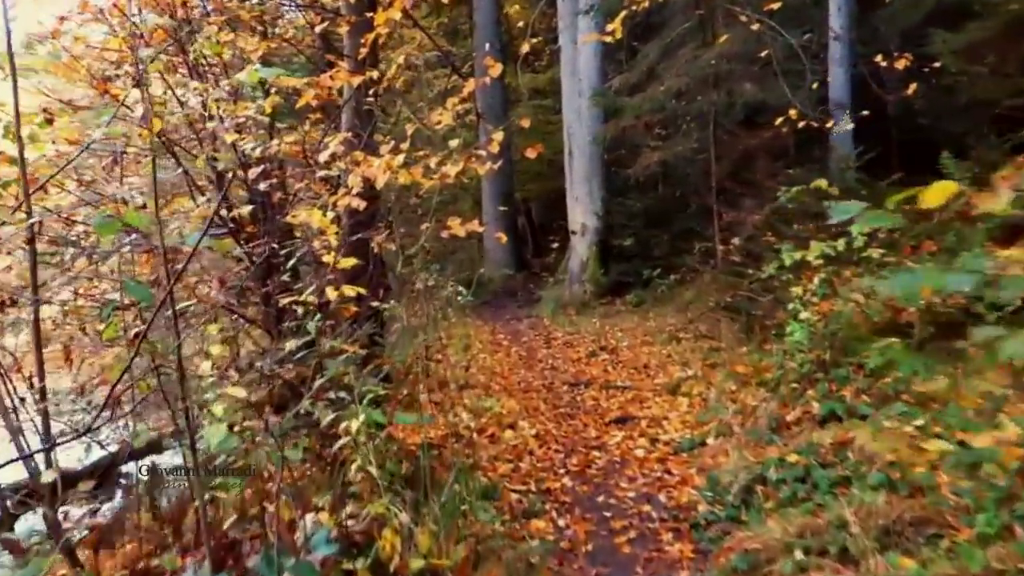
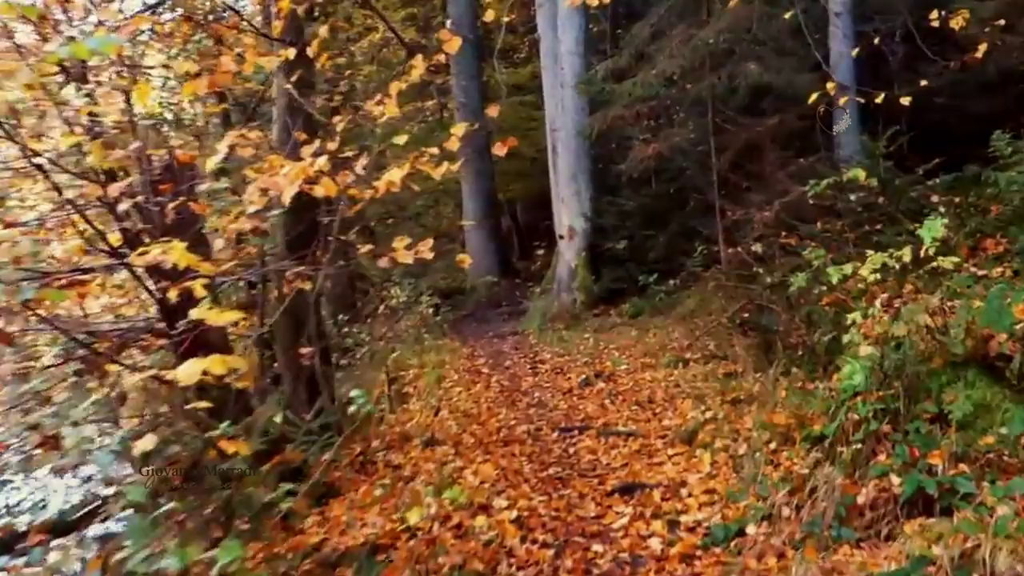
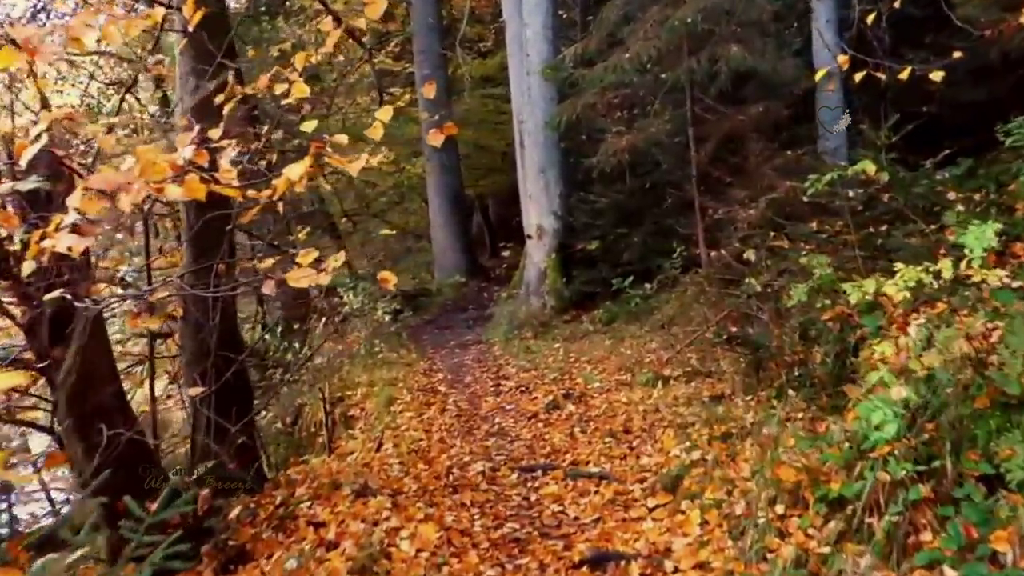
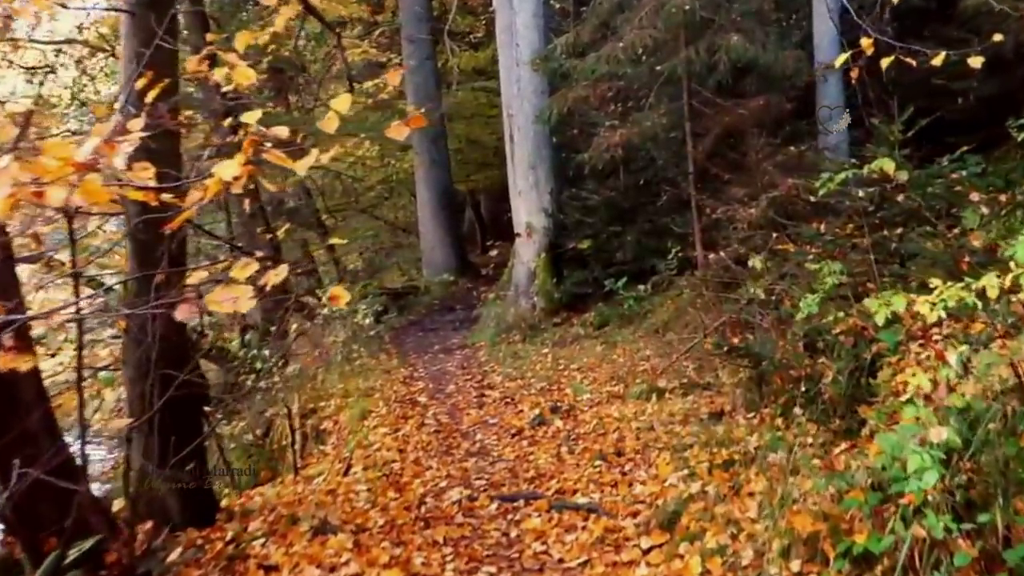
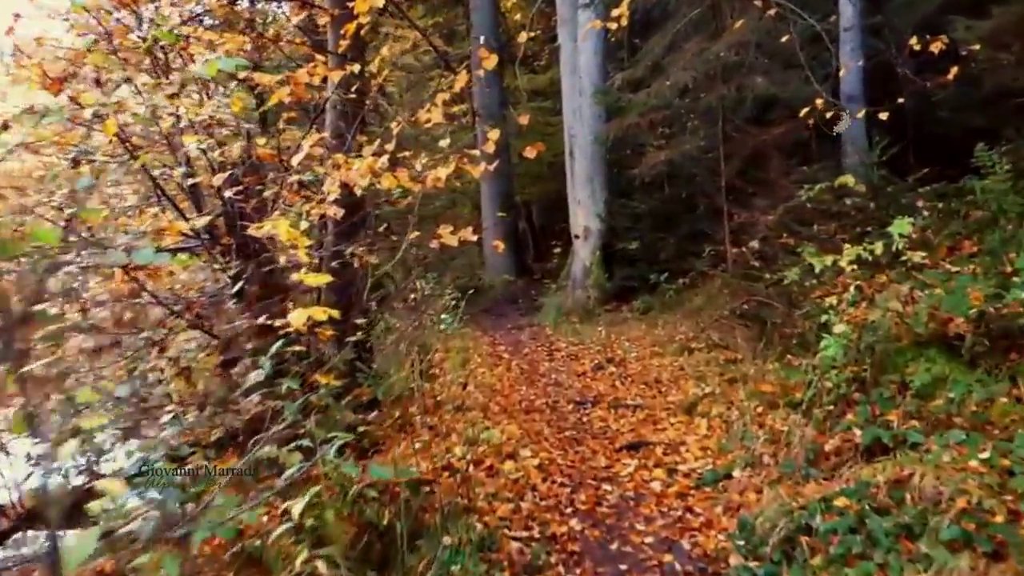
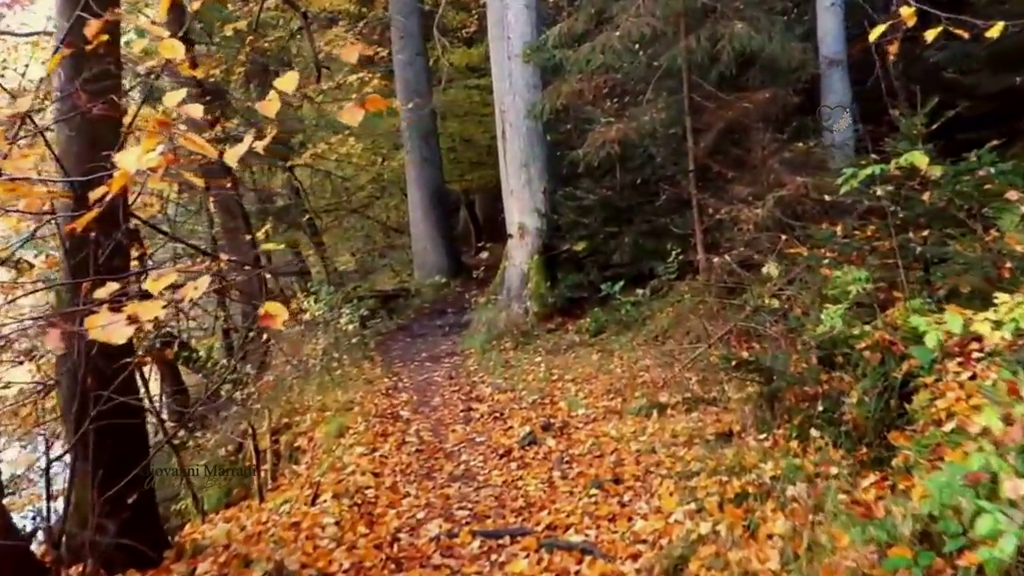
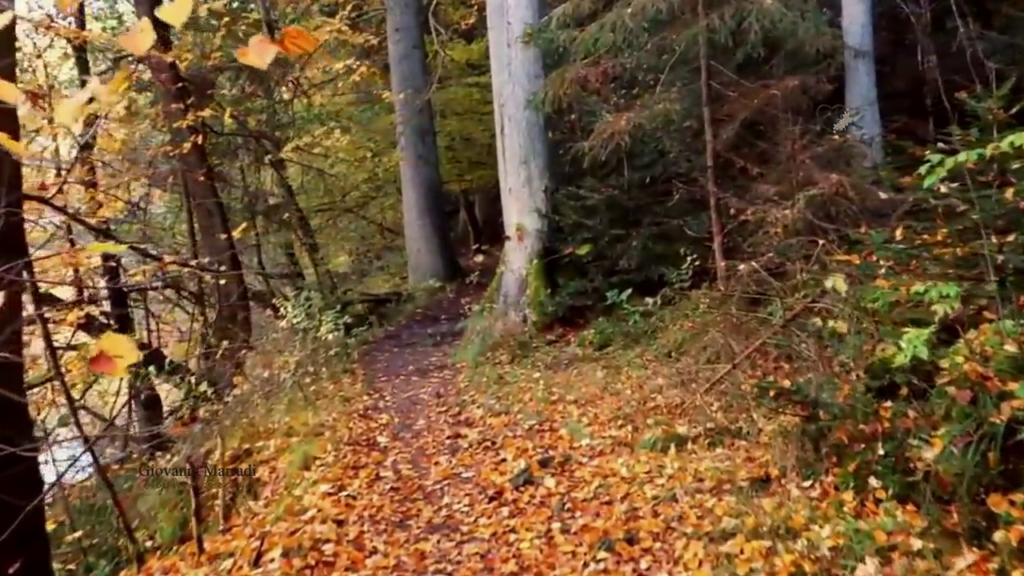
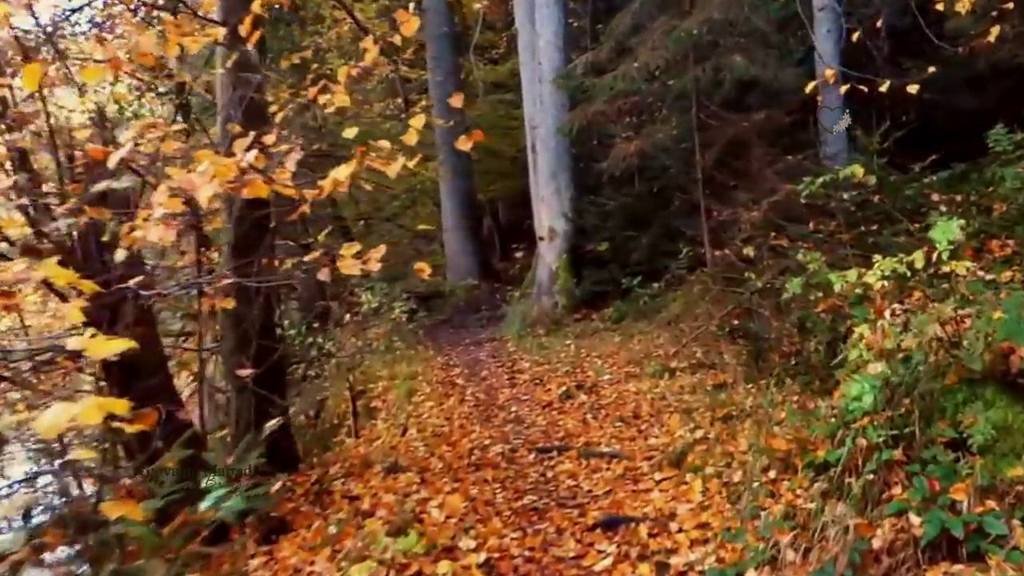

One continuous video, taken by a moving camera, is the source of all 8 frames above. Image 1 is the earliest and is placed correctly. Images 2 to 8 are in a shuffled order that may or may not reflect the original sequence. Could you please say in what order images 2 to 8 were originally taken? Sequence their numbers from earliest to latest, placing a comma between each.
5, 2, 8, 3, 4, 6, 7
